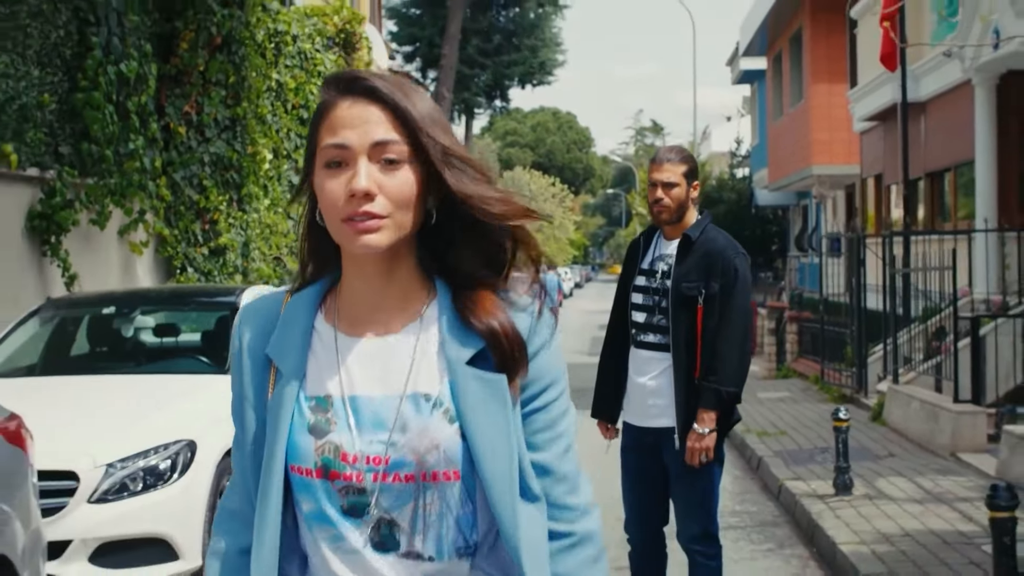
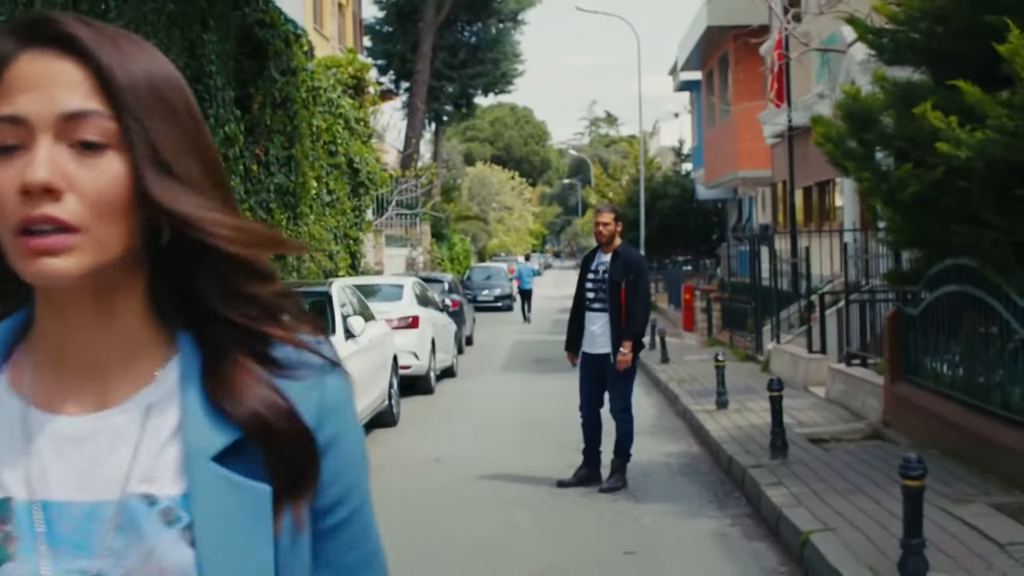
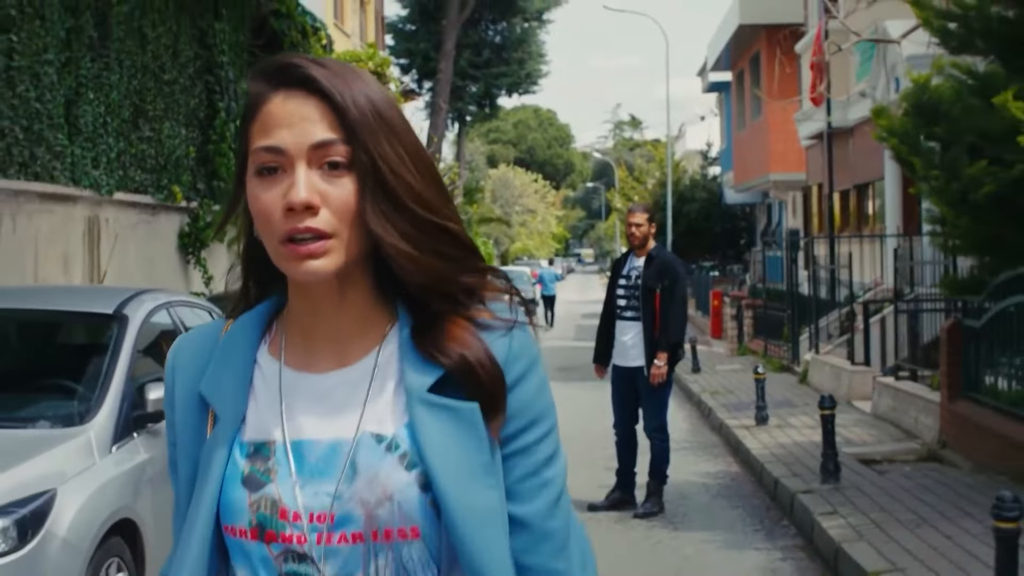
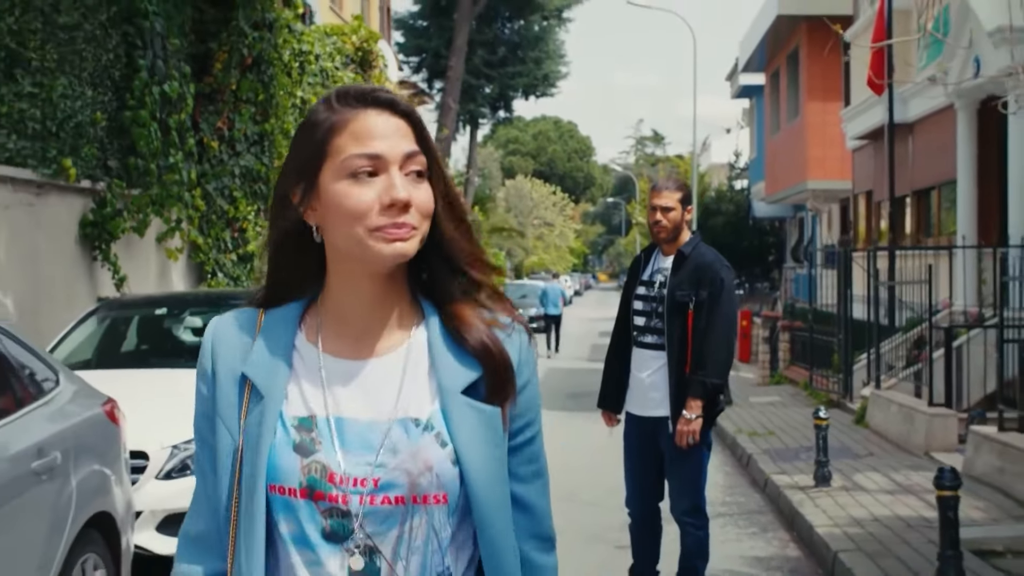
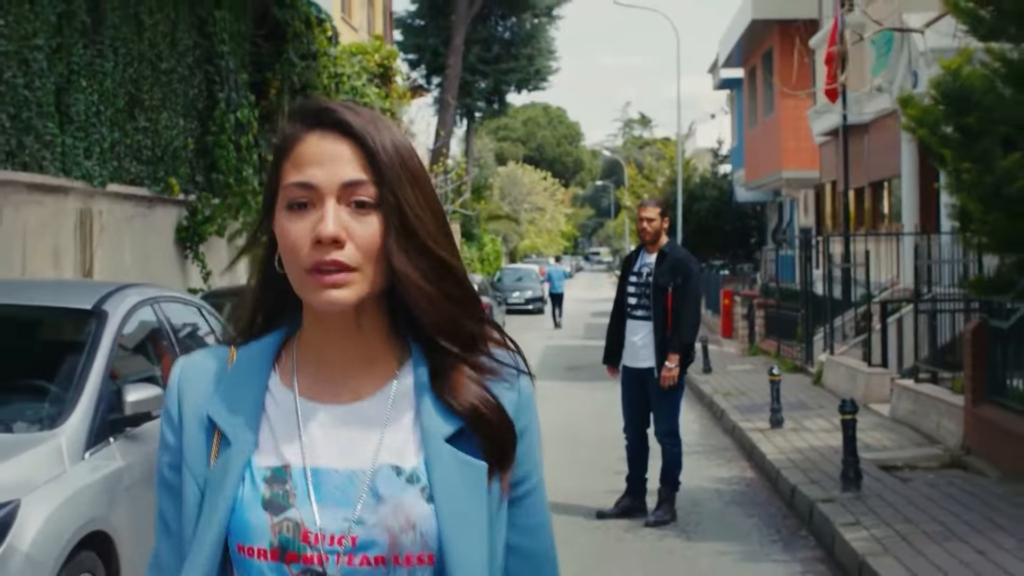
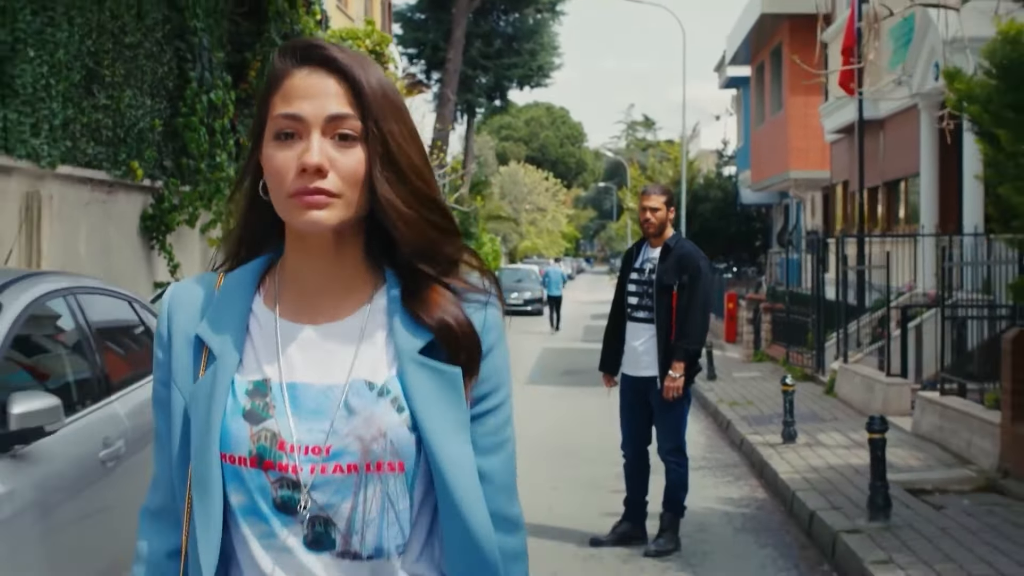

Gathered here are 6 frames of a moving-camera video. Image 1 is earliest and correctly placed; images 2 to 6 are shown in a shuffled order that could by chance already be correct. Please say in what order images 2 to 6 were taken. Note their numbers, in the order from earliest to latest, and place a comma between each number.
4, 6, 5, 3, 2
